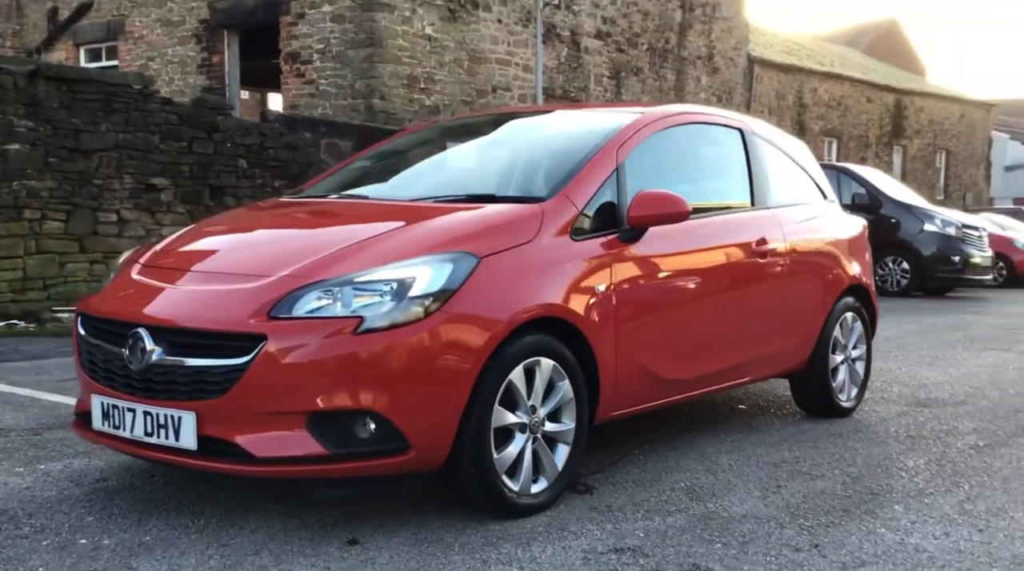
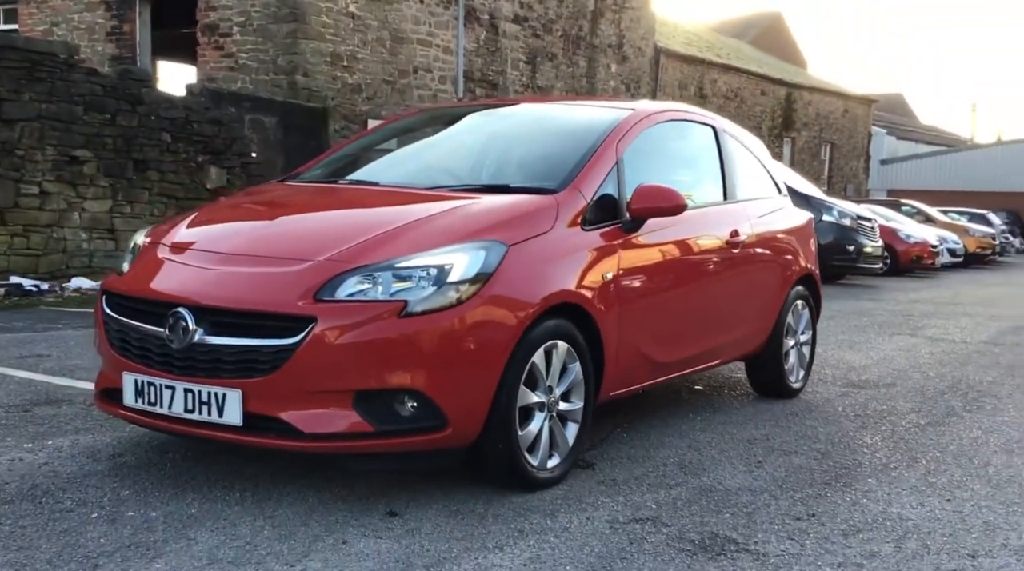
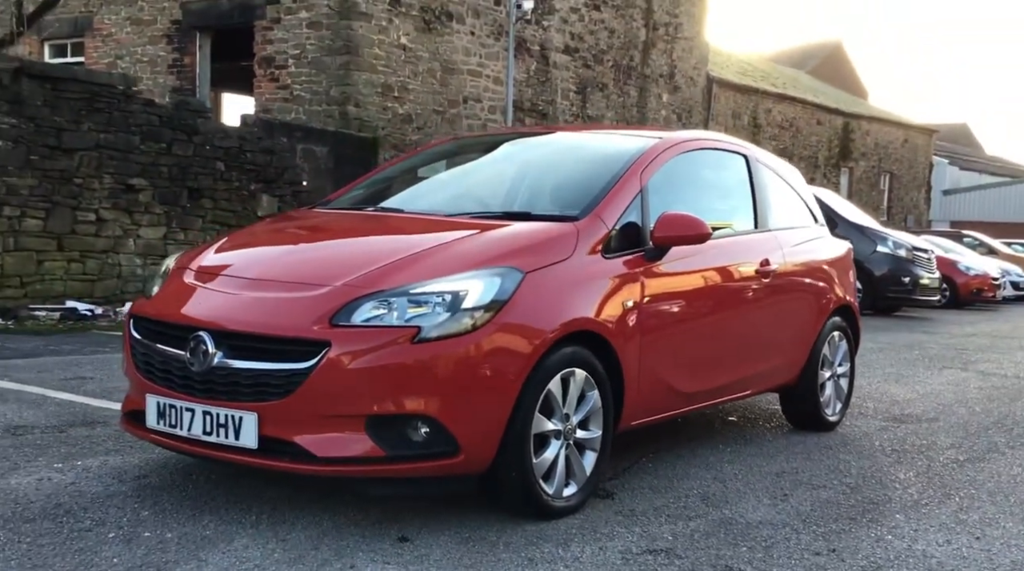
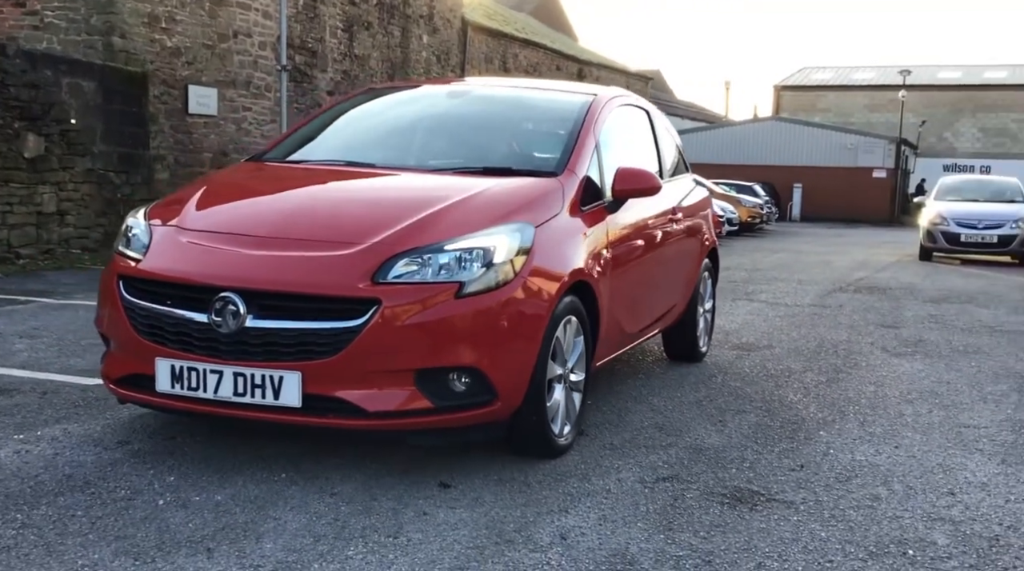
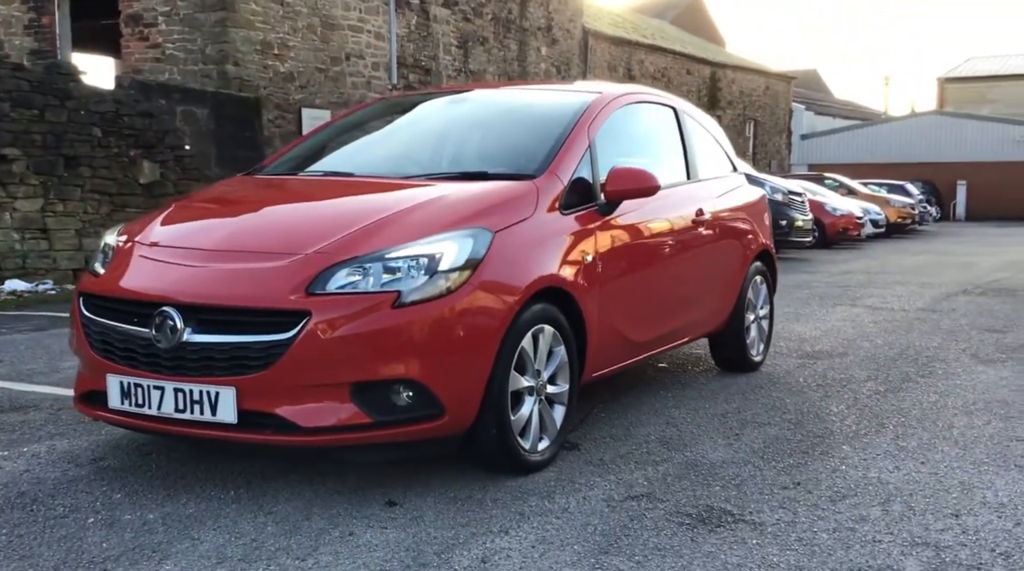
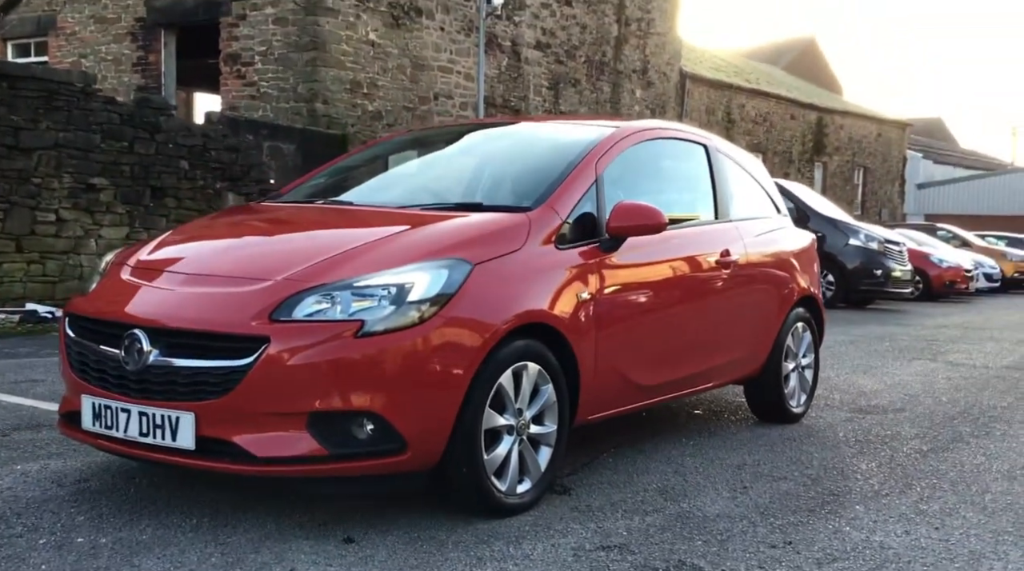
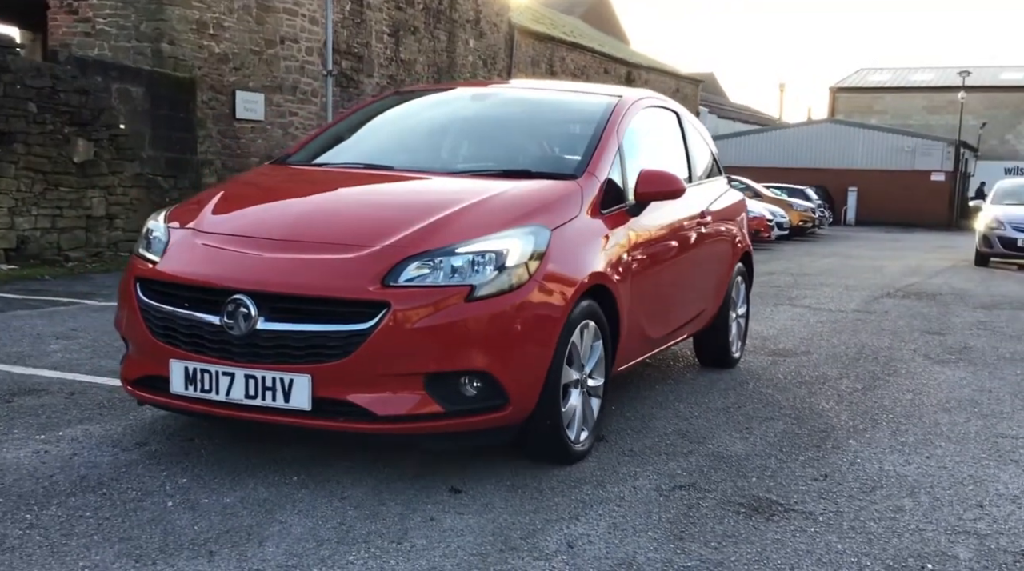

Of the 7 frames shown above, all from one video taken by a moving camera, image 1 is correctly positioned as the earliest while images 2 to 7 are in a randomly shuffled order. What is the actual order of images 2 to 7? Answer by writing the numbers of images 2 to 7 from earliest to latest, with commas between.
6, 3, 2, 5, 7, 4
